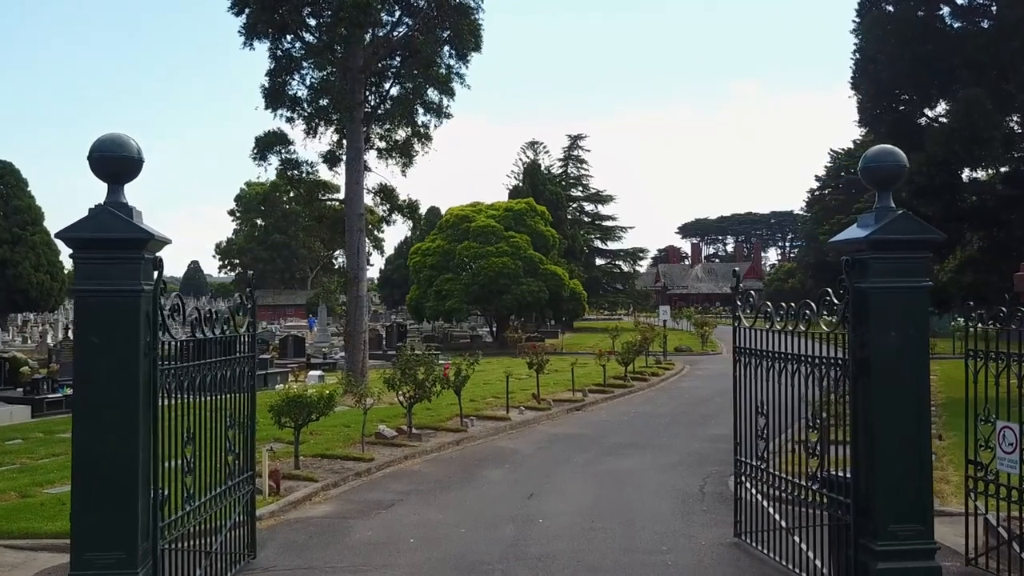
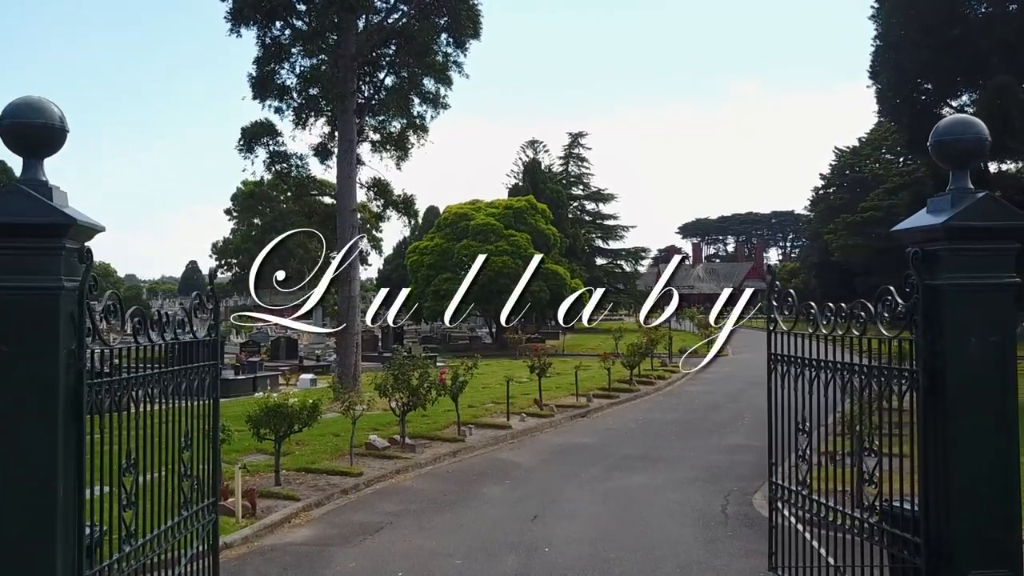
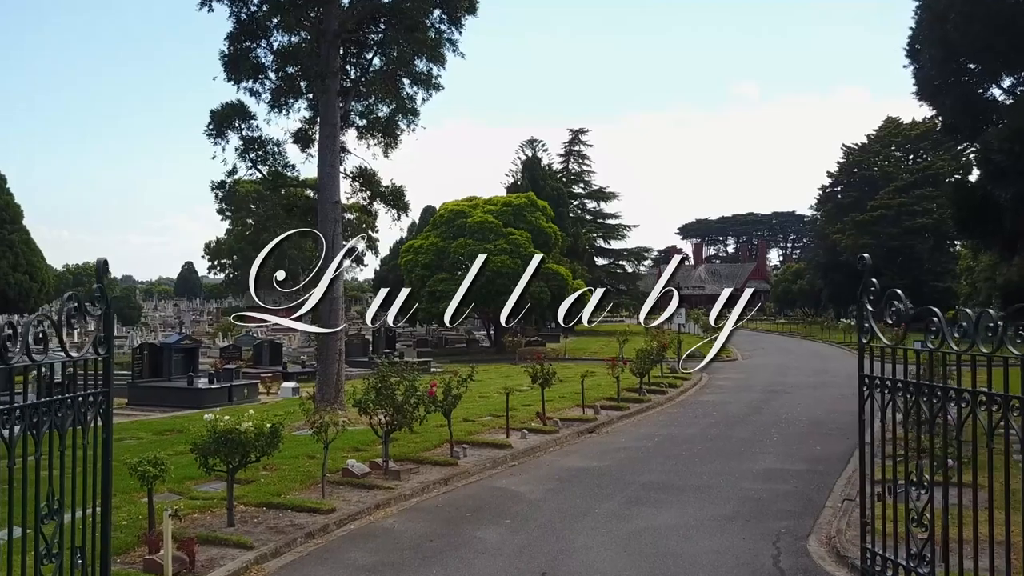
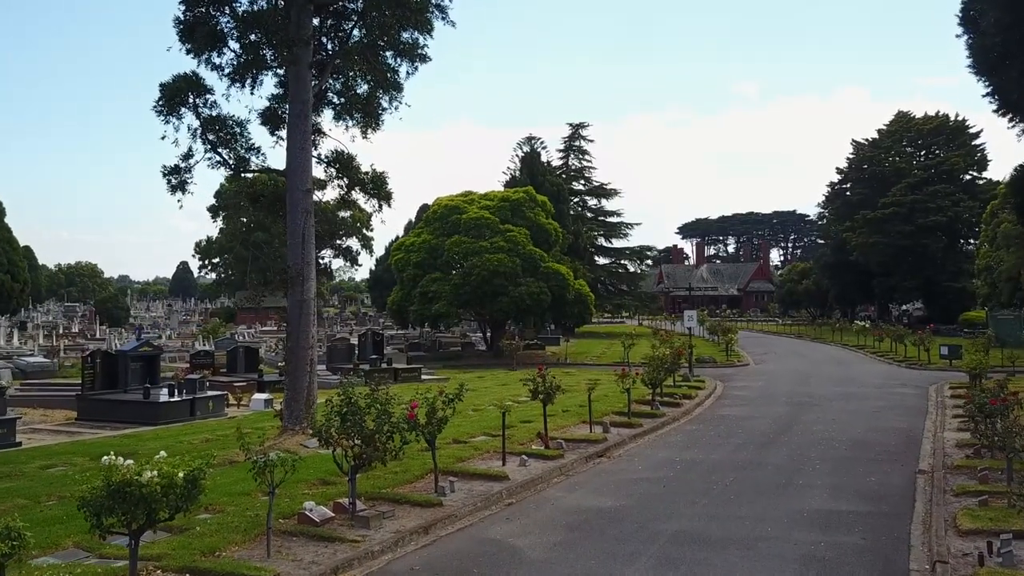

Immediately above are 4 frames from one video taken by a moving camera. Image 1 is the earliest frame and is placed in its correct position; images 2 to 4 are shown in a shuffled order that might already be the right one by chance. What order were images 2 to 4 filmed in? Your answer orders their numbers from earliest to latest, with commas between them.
2, 3, 4
